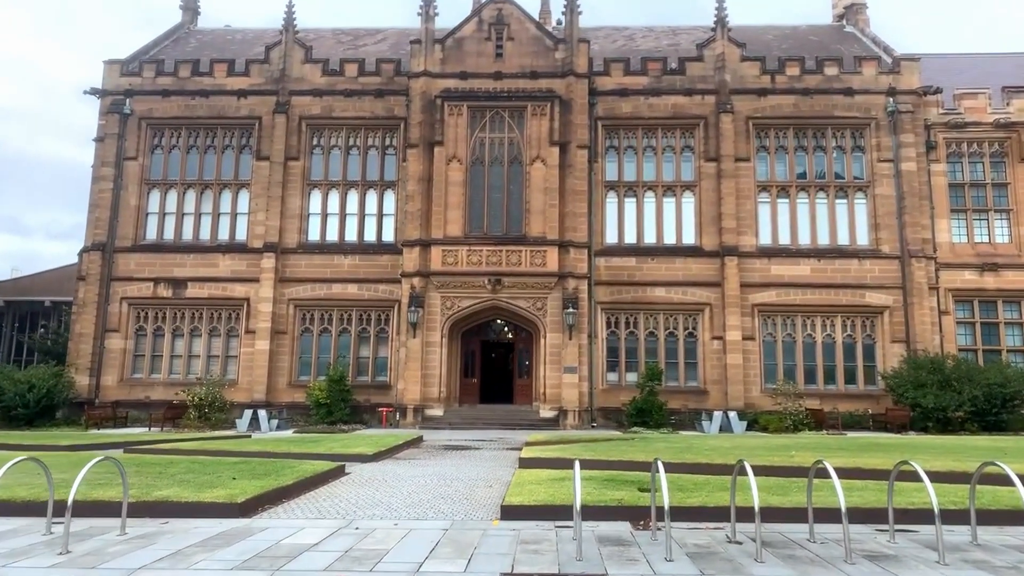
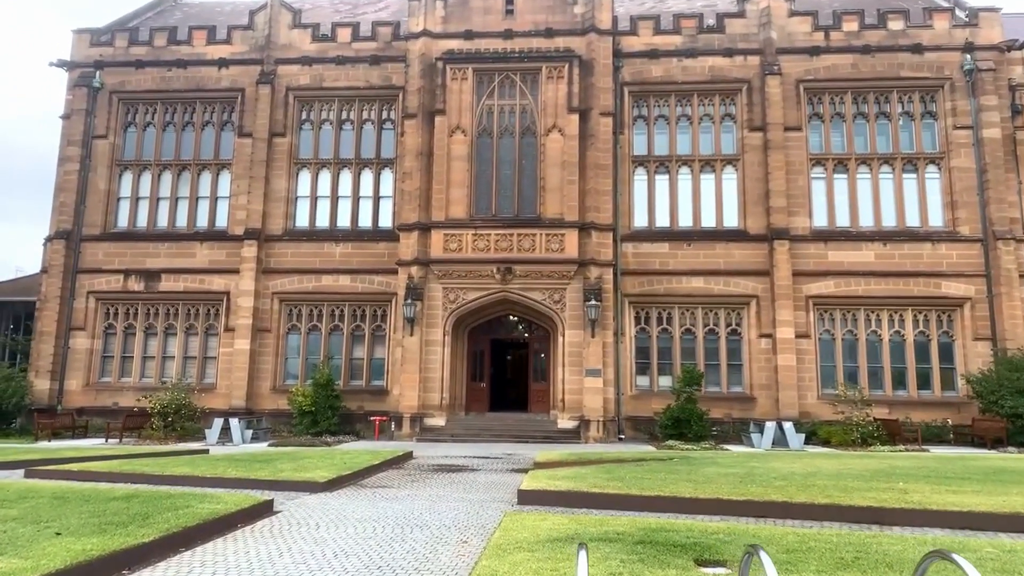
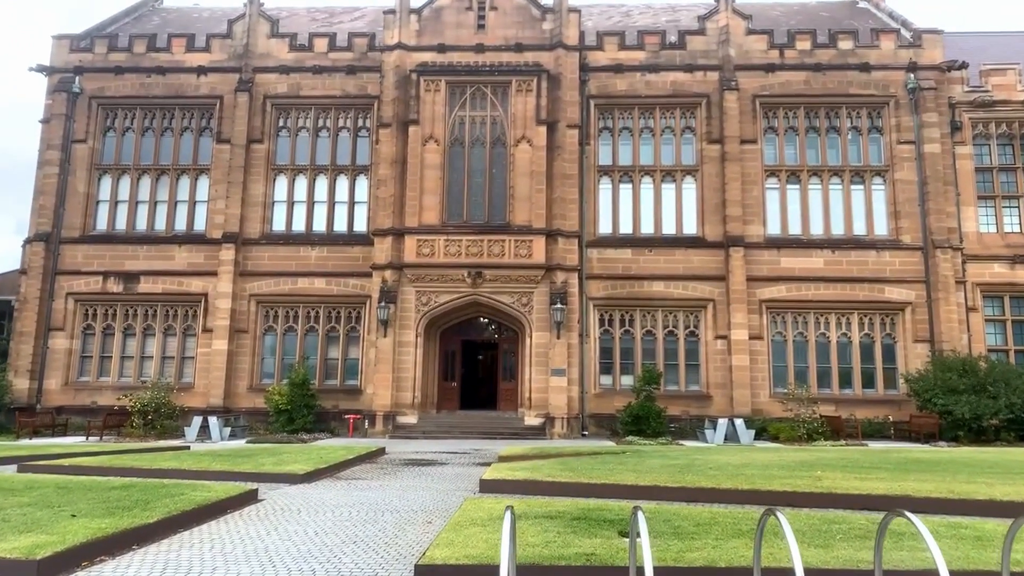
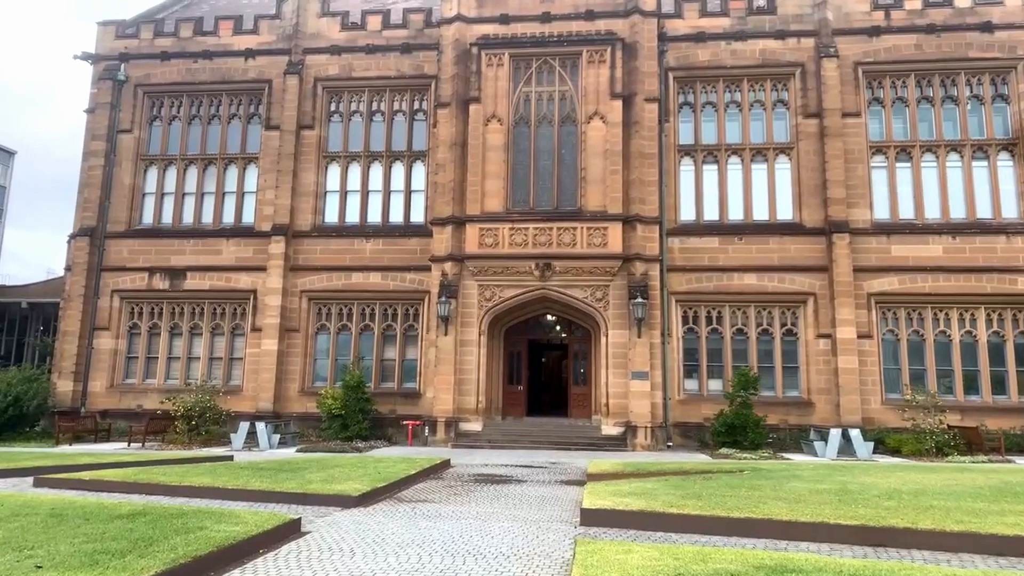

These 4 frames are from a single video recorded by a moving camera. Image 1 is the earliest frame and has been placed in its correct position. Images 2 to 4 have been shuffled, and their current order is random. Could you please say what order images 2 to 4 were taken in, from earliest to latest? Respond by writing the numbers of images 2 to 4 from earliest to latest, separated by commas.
3, 2, 4
